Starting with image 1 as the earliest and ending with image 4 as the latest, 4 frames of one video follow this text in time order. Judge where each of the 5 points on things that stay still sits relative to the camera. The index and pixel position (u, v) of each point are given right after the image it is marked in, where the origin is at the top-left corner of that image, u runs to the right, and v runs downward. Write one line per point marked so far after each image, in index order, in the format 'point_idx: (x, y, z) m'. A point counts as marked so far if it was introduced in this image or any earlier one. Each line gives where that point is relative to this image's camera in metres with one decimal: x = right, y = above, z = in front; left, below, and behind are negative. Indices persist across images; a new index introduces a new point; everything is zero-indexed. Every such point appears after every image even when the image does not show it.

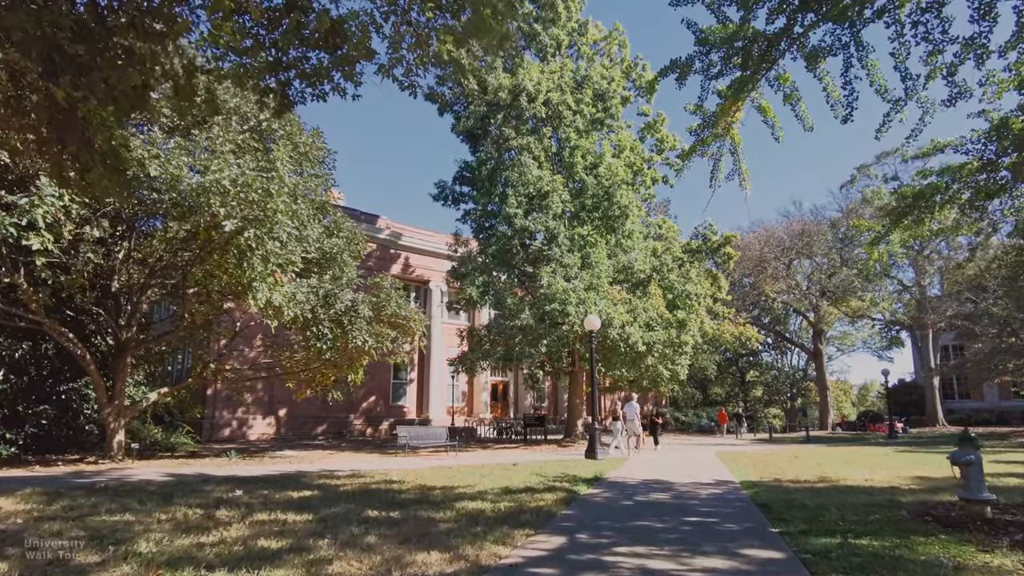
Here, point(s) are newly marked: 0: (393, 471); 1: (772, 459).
0: (-2.3, -3.5, +11.7) m
1: (+6.7, -4.4, +16.0) m
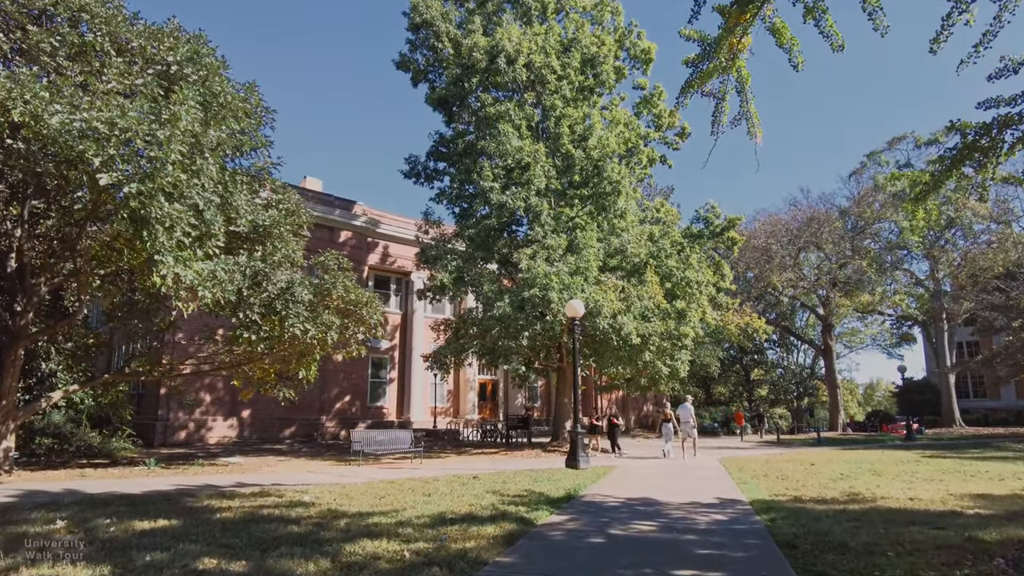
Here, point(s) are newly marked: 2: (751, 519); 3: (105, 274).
0: (-3.0, -3.0, +9.4) m
1: (+6.0, -4.0, +13.6) m
2: (+2.8, -2.7, +7.2) m
3: (-8.4, +0.3, +12.9) m
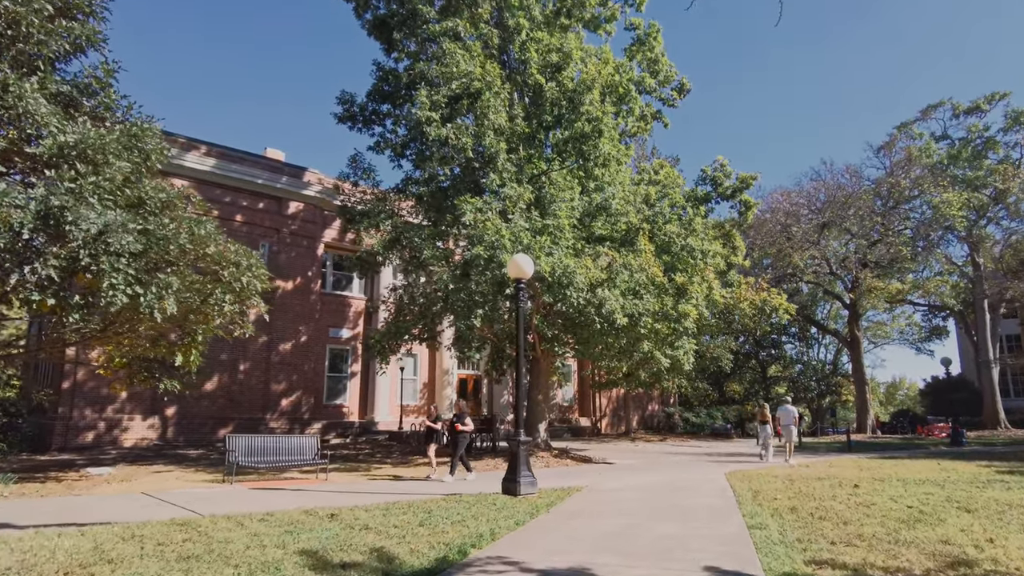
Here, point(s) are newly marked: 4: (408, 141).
0: (-4.4, -2.2, +5.5) m
1: (+4.7, -3.1, +9.5) m
2: (+1.3, -1.9, +3.1) m
3: (-9.8, +1.1, +9.1) m
4: (-2.7, +3.9, +16.3) m
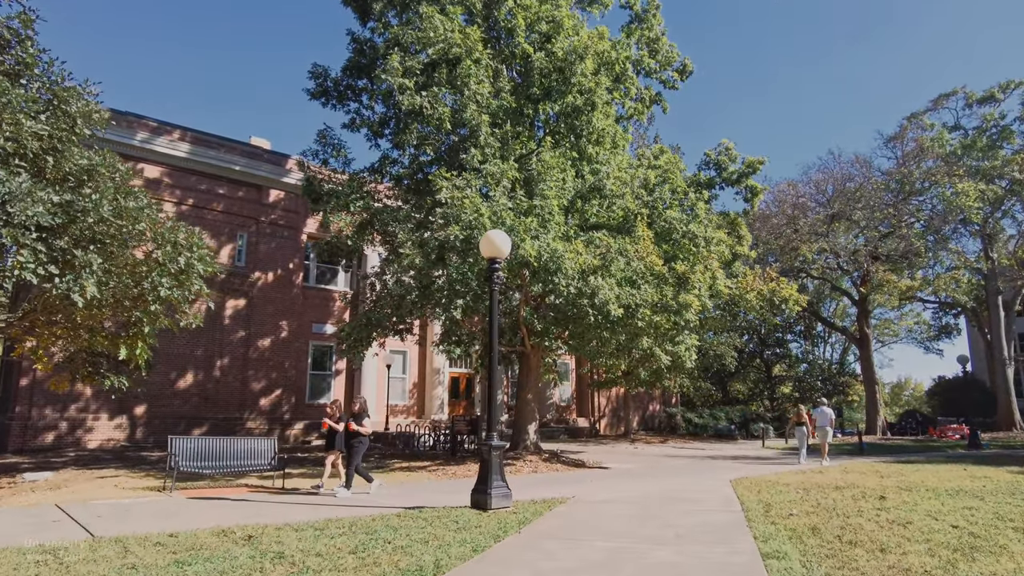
0: (-4.8, -2.0, +4.2) m
1: (+4.3, -2.9, +8.2) m
2: (+0.9, -1.6, +1.8) m
3: (-10.1, +1.4, +7.8) m
4: (-3.1, +4.1, +15.0) m
